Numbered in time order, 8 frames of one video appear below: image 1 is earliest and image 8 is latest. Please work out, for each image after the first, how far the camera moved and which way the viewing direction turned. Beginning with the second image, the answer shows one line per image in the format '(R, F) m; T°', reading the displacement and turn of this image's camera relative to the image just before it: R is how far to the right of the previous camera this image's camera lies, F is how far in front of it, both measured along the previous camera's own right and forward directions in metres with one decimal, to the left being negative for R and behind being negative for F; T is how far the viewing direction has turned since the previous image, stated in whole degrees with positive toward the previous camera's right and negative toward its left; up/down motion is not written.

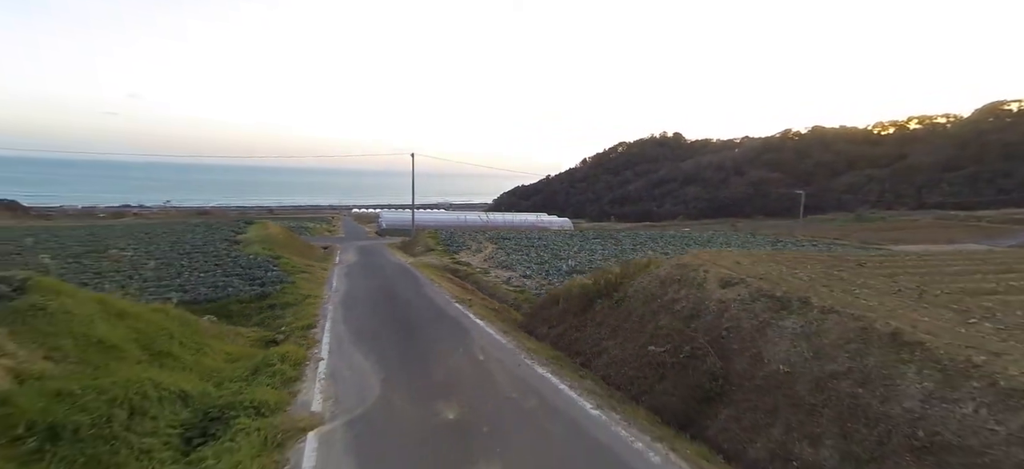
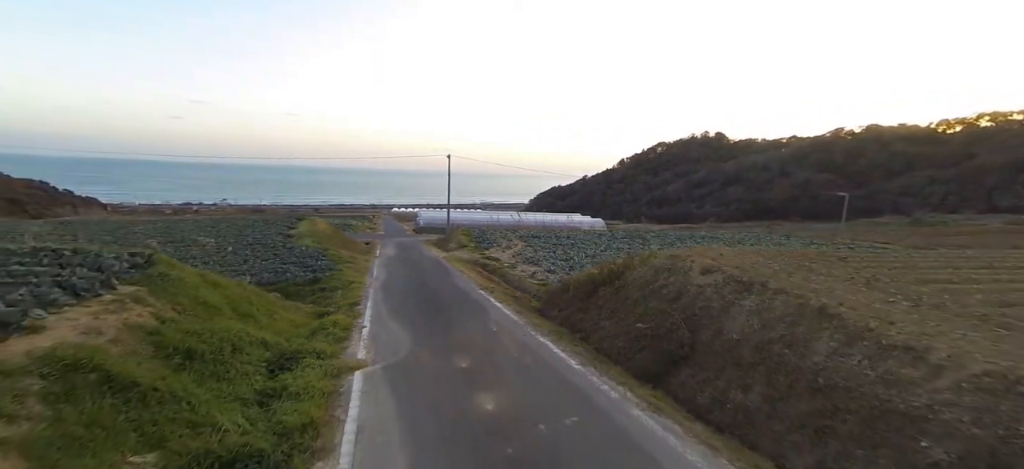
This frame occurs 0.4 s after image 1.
(+0.7, -1.9) m; -5°
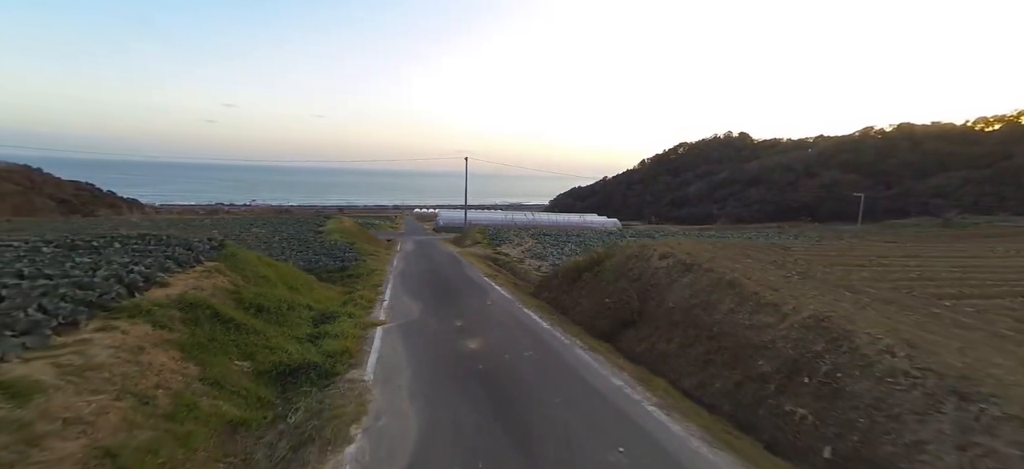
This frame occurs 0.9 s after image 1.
(+0.9, -2.6) m; -3°
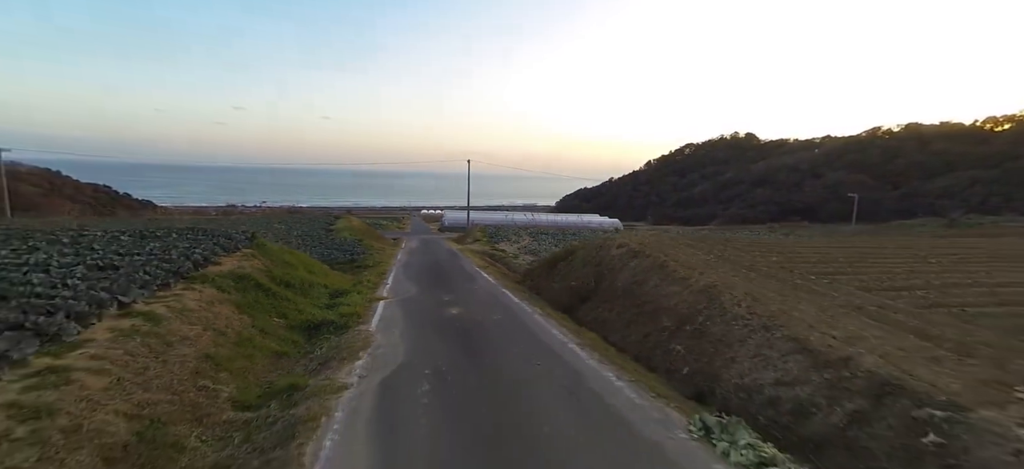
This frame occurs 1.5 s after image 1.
(+0.9, -2.7) m; -1°
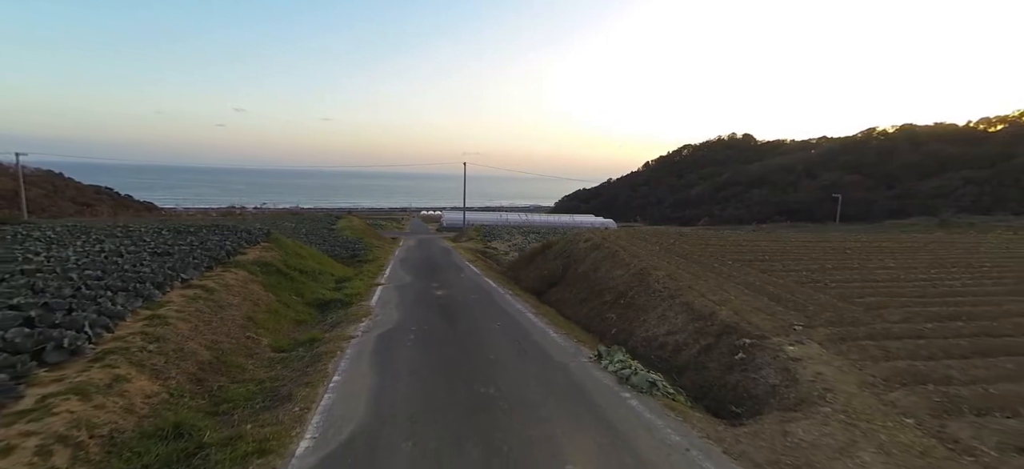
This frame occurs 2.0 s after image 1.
(+0.7, -2.5) m; 0°
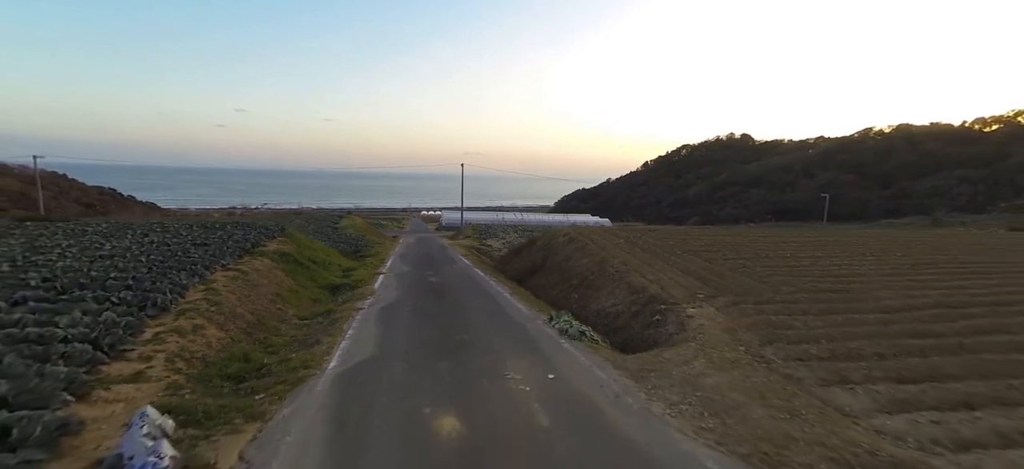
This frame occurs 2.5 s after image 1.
(+0.6, -2.3) m; 0°
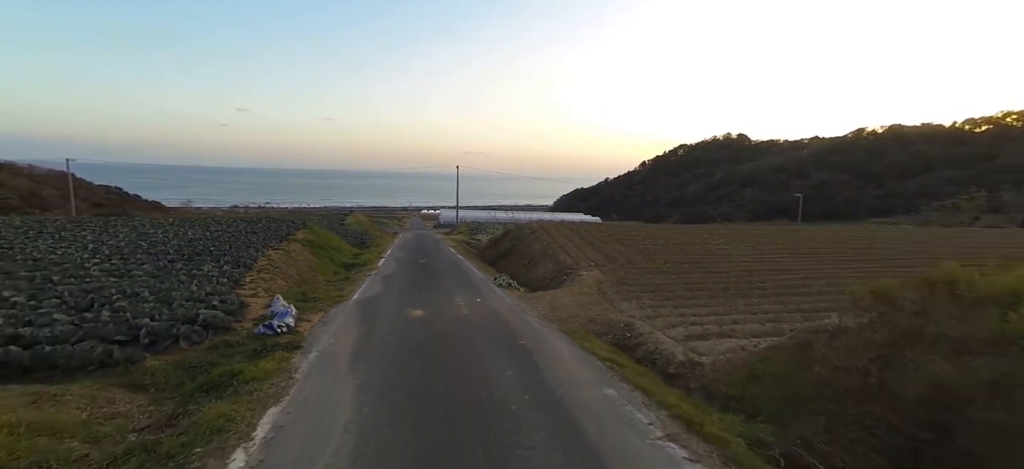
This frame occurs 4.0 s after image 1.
(+1.3, -5.0) m; 0°
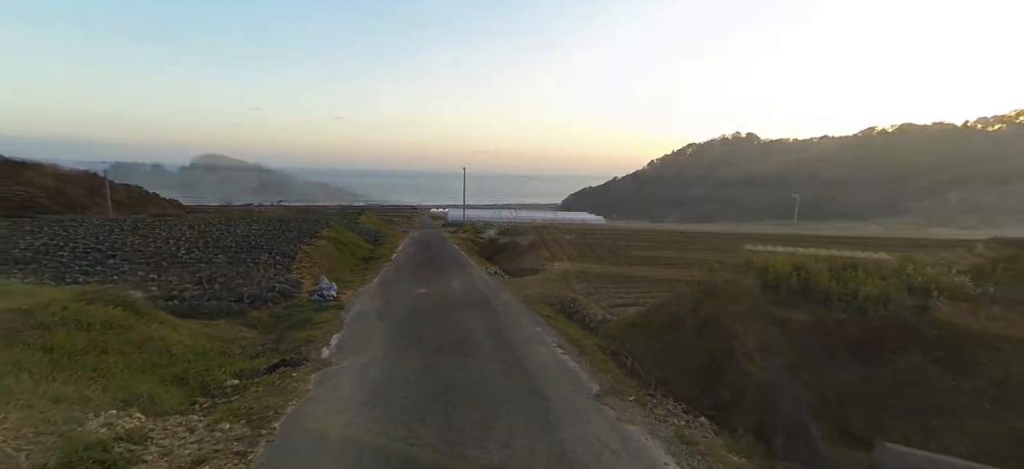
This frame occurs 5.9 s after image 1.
(+0.8, -3.5) m; -1°
